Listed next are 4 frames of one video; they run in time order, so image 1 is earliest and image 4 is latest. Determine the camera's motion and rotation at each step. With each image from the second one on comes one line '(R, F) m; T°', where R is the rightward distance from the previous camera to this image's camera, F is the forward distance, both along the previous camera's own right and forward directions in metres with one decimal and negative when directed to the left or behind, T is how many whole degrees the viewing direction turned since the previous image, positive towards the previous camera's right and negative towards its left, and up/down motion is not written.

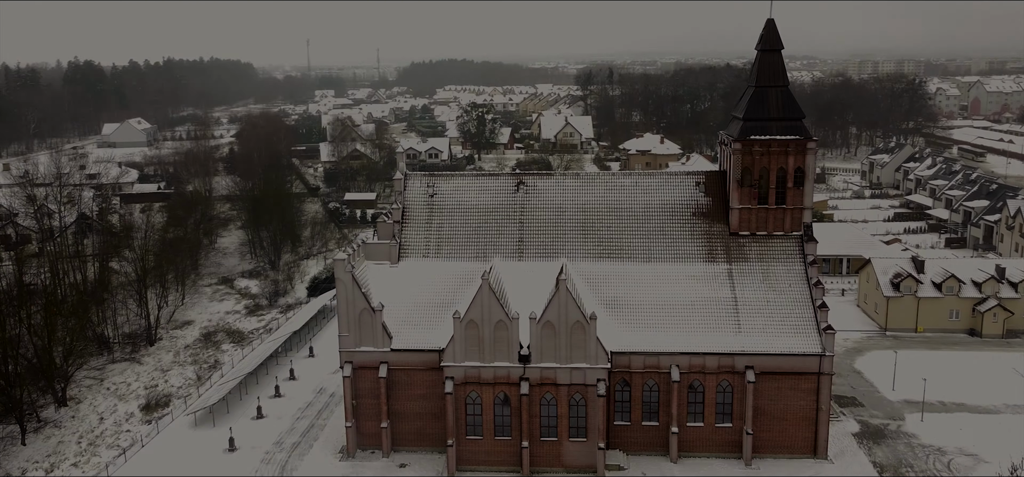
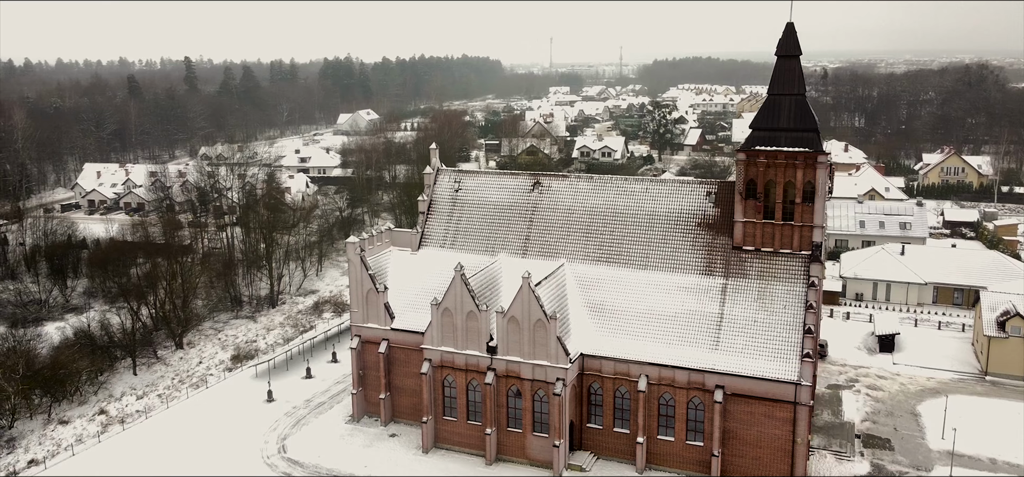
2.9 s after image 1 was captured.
(+10.1, +0.2) m; -18°
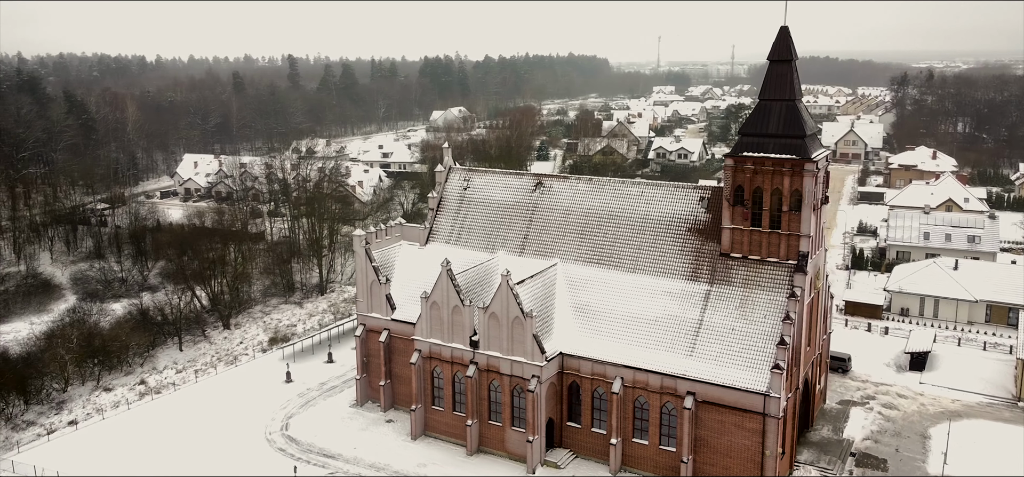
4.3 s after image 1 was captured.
(+4.9, -0.4) m; -8°
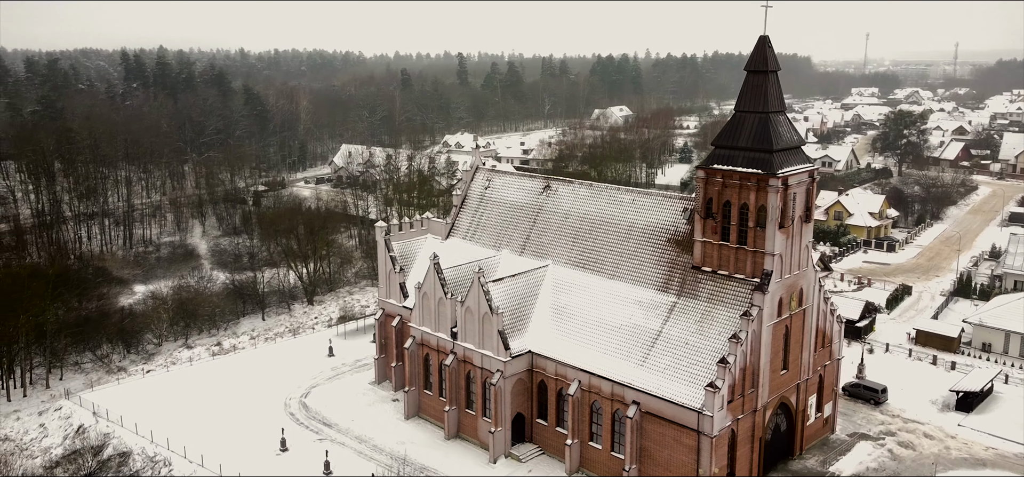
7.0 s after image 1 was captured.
(+8.7, -0.3) m; -14°
